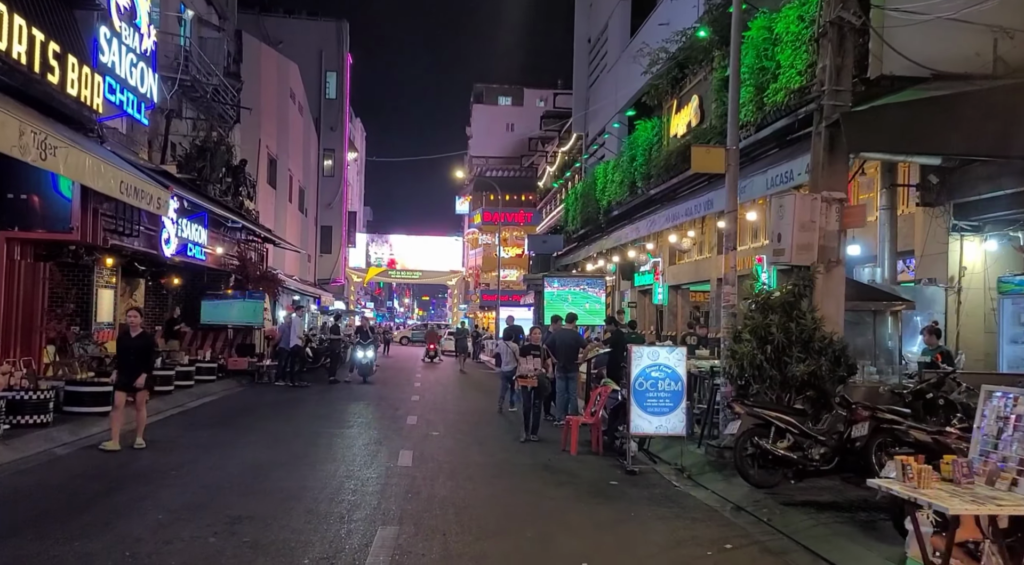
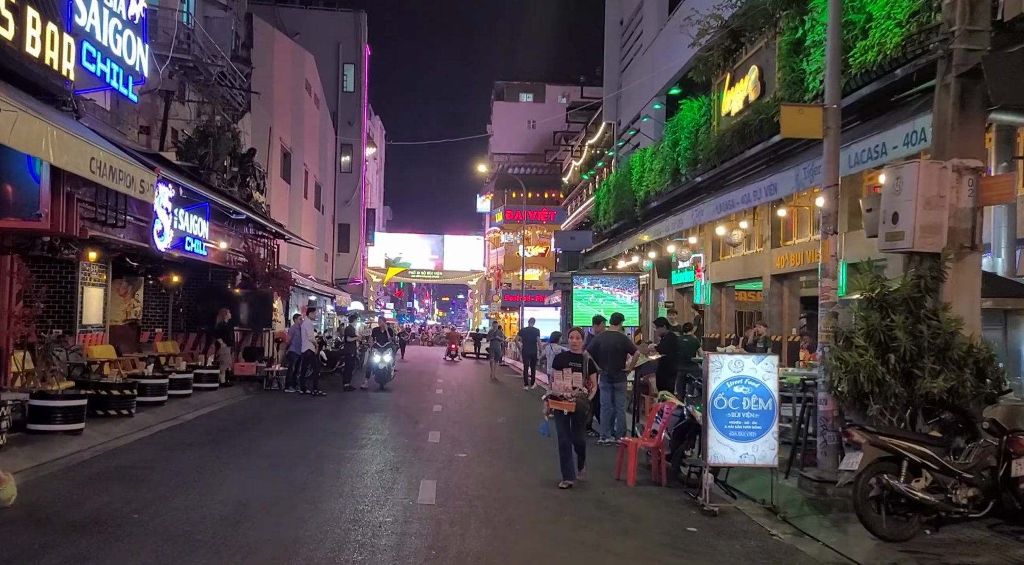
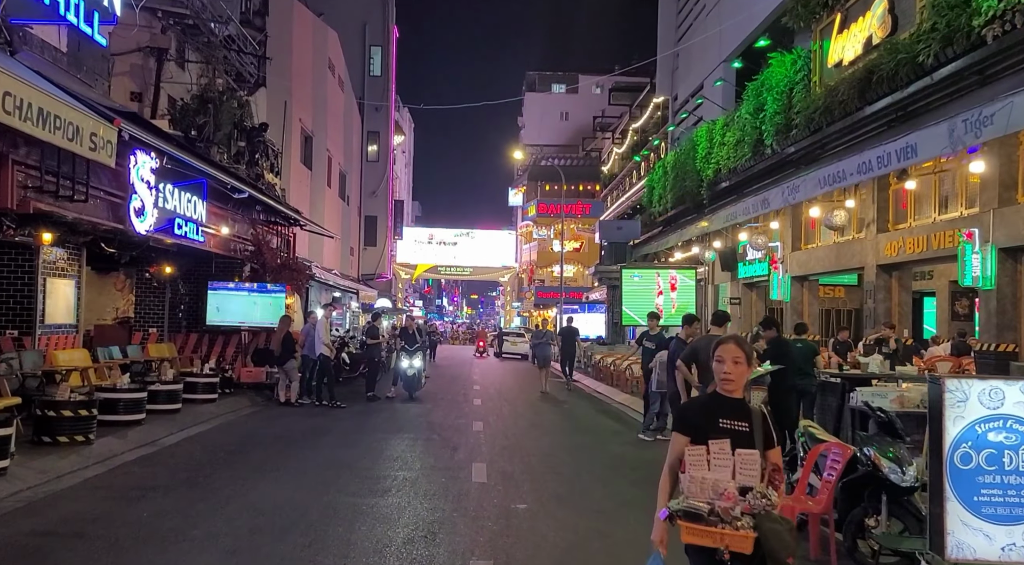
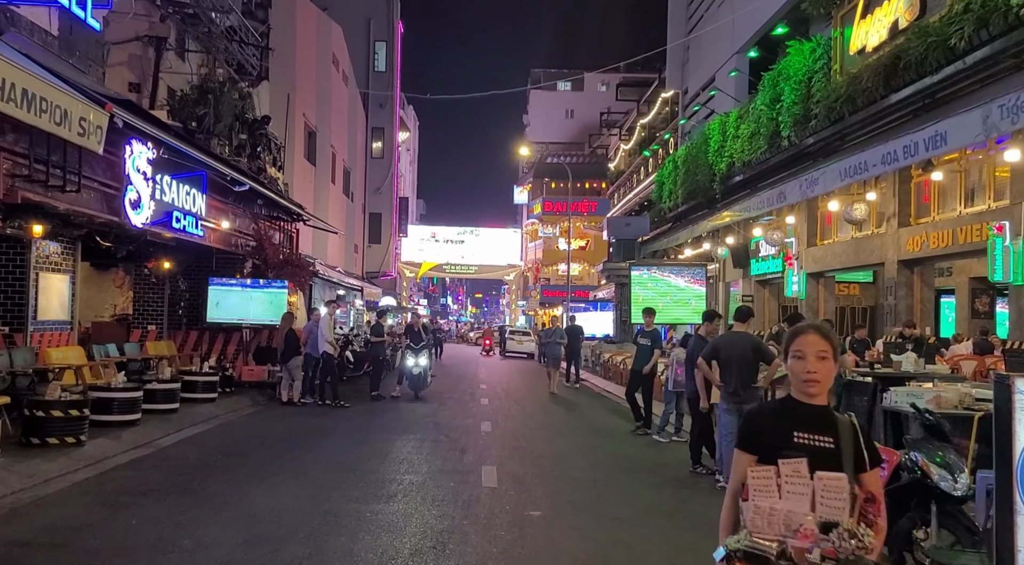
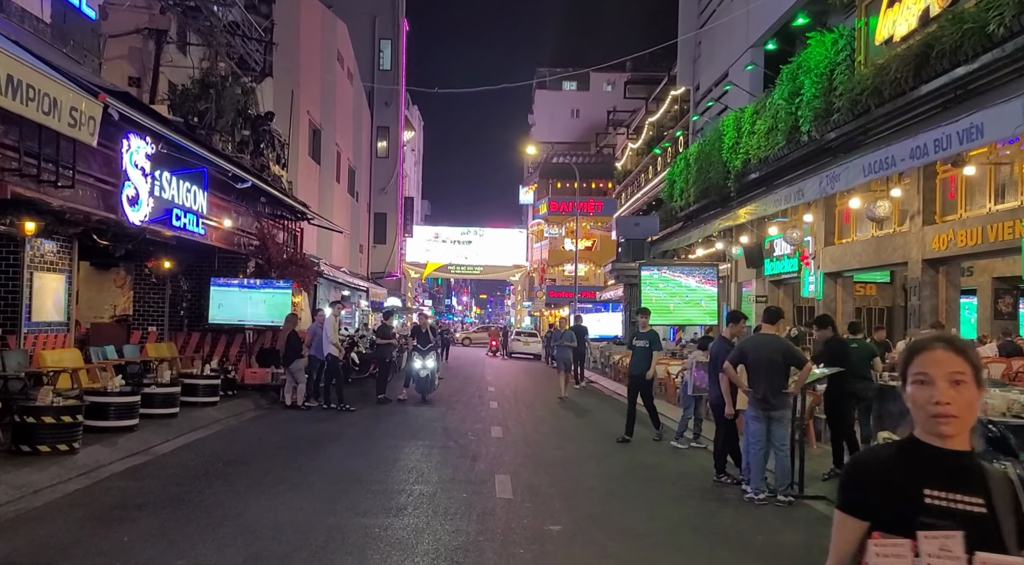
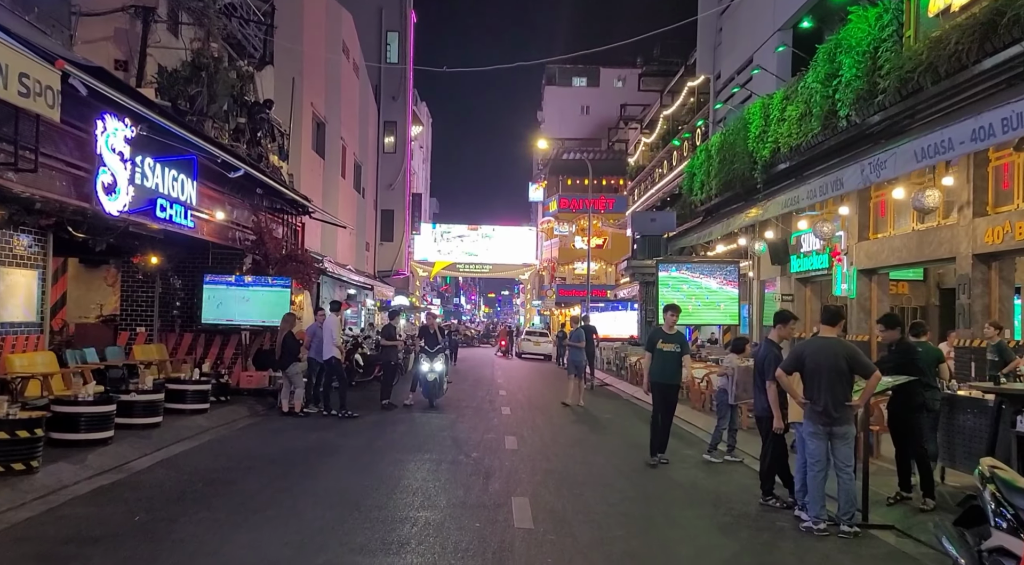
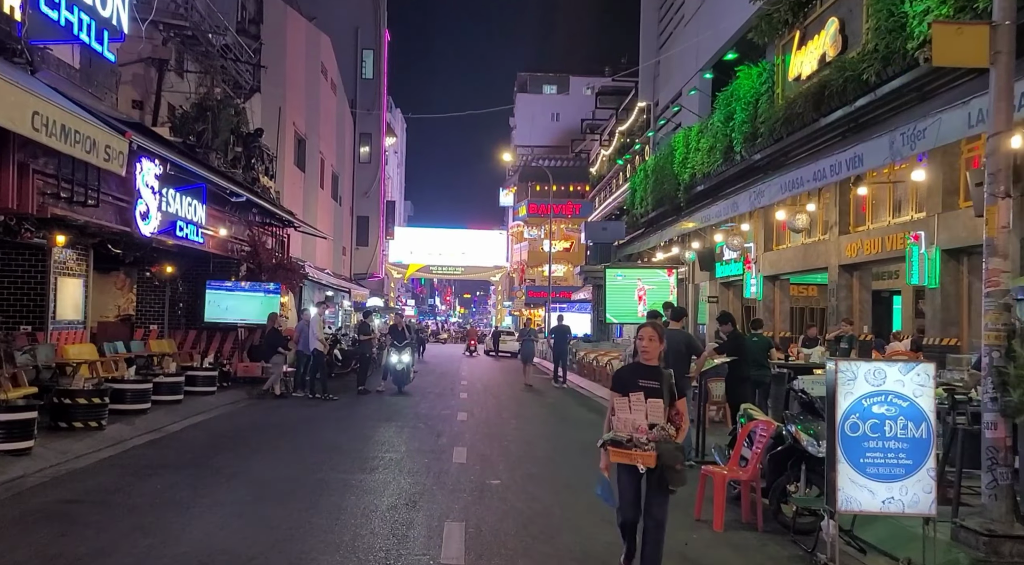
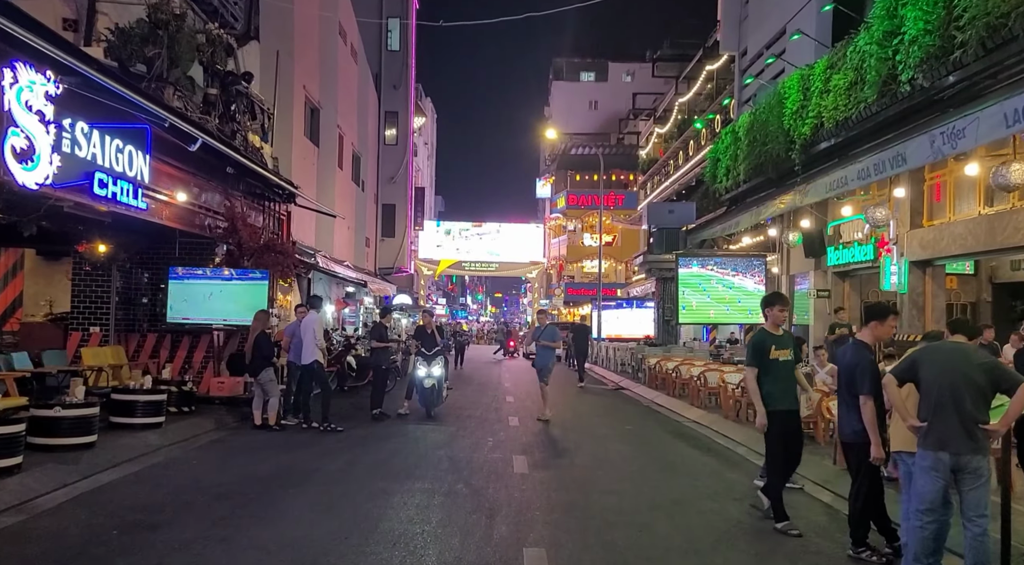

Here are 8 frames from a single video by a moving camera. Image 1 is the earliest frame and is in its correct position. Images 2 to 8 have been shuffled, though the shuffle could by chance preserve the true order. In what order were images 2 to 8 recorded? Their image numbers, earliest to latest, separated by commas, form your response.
2, 7, 3, 4, 5, 6, 8
